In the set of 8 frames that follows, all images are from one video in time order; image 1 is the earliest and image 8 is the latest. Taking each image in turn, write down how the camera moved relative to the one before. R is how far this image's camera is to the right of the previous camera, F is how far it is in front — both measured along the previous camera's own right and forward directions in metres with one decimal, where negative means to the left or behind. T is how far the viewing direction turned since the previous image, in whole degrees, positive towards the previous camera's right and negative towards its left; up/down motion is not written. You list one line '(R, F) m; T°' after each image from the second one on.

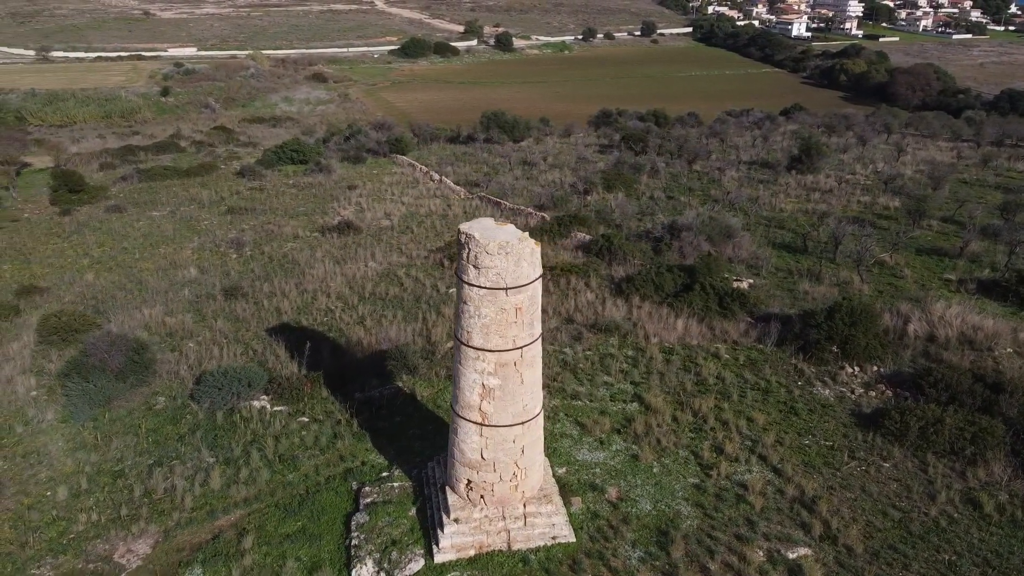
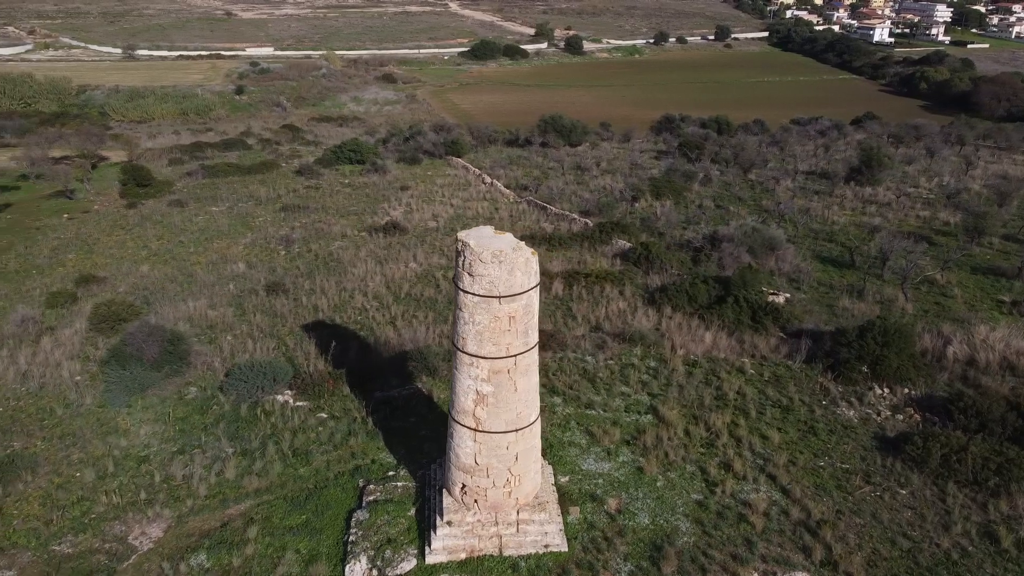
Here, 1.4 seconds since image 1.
(+0.7, 0.0) m; -5°
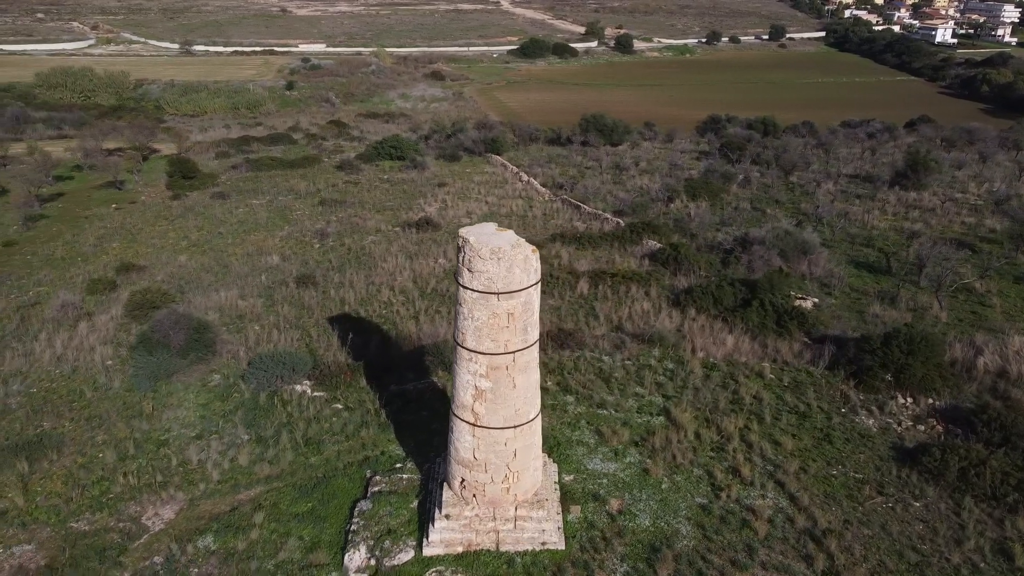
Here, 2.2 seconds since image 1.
(+0.5, 0.0) m; -3°
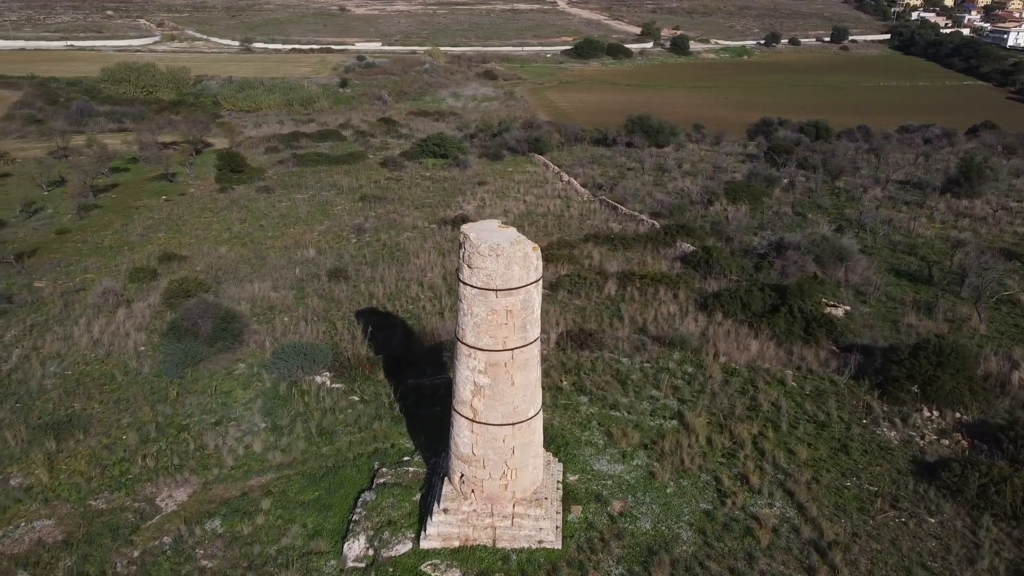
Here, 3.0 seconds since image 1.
(+0.5, 0.0) m; -4°
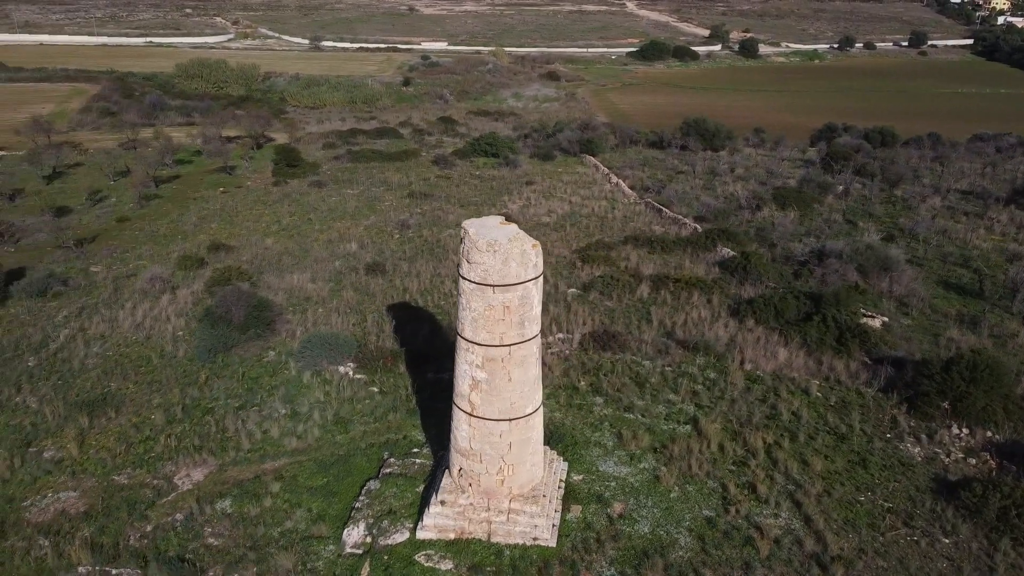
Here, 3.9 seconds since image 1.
(+0.6, 0.0) m; -4°
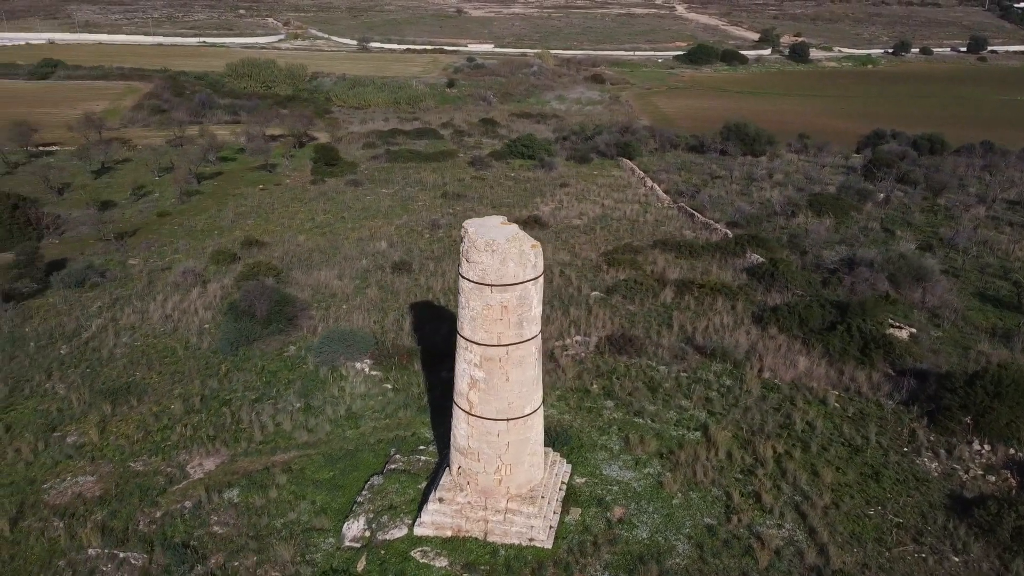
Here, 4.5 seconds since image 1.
(+0.4, 0.0) m; -3°
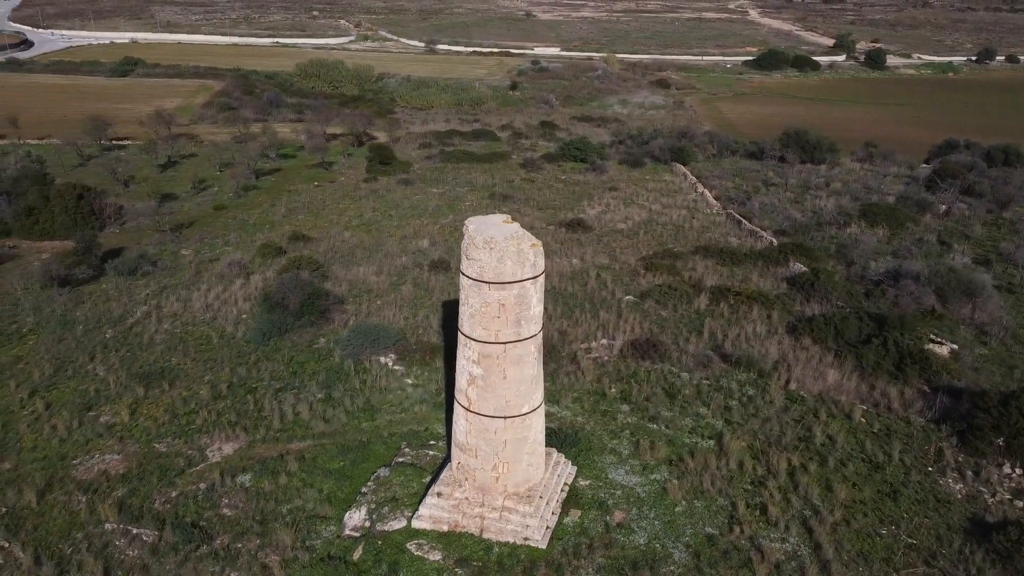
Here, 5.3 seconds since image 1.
(+0.6, 0.0) m; -5°
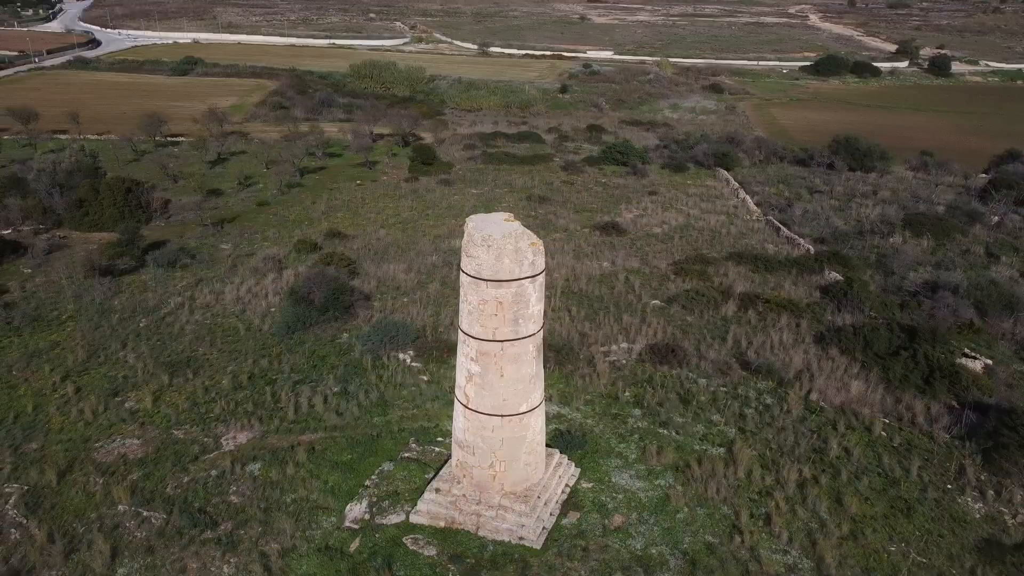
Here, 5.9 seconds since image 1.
(+0.5, 0.0) m; -4°
